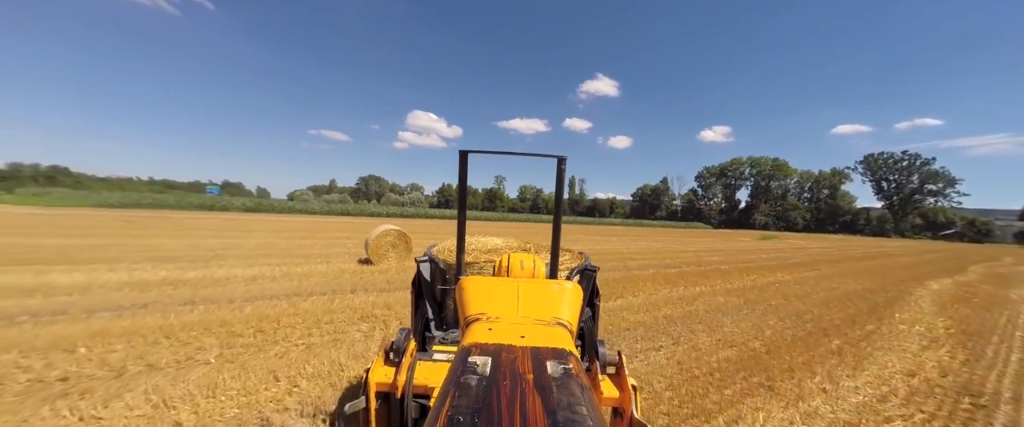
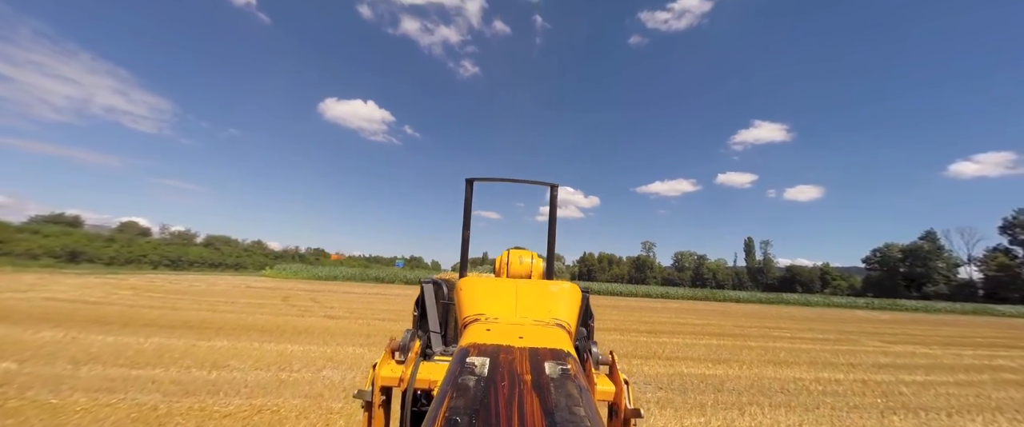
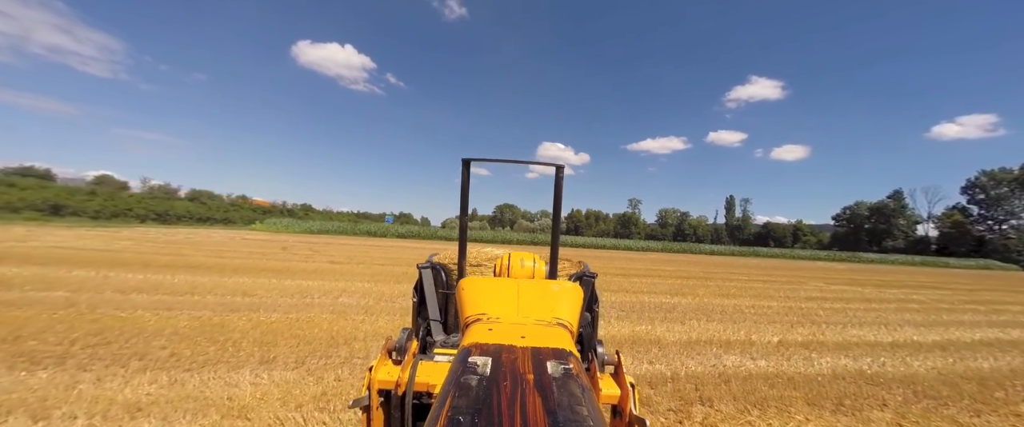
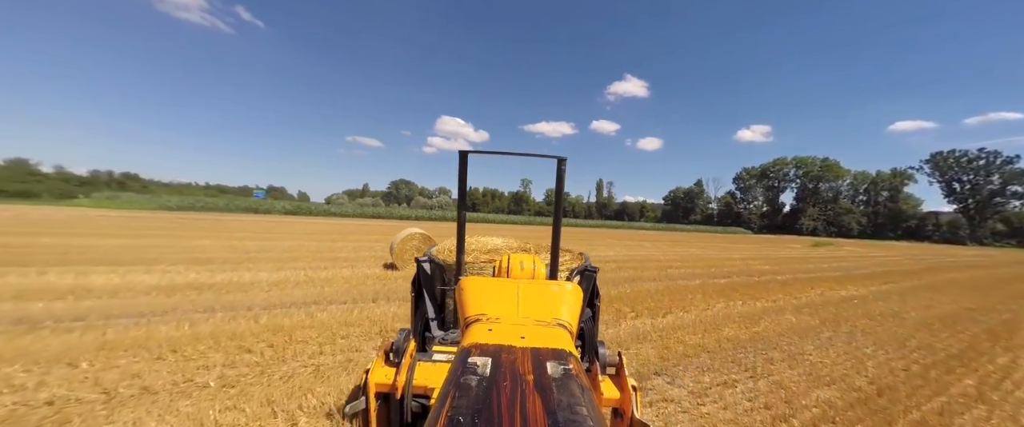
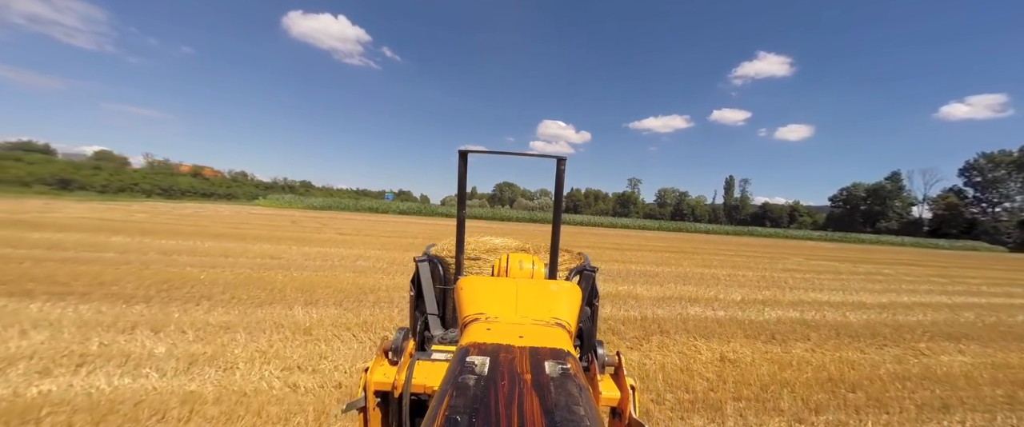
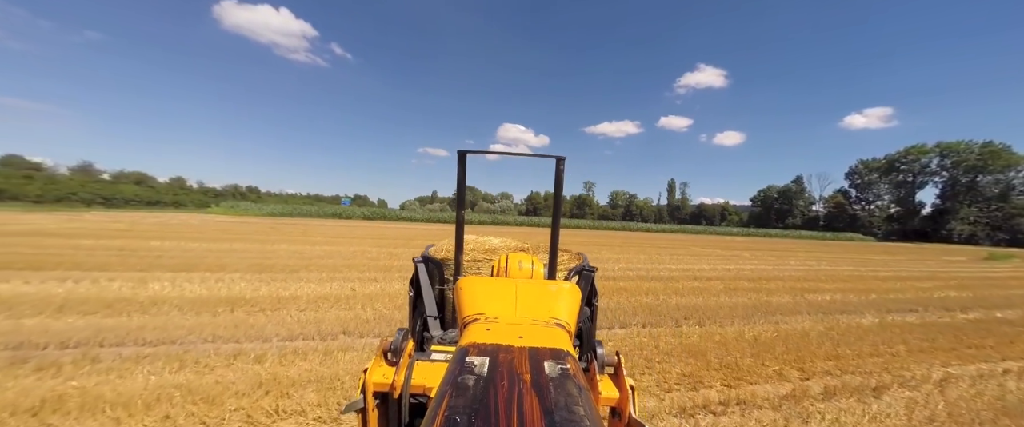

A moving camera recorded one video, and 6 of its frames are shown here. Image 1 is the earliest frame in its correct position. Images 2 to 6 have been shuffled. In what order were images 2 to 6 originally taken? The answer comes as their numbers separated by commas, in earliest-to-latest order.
4, 6, 5, 3, 2
